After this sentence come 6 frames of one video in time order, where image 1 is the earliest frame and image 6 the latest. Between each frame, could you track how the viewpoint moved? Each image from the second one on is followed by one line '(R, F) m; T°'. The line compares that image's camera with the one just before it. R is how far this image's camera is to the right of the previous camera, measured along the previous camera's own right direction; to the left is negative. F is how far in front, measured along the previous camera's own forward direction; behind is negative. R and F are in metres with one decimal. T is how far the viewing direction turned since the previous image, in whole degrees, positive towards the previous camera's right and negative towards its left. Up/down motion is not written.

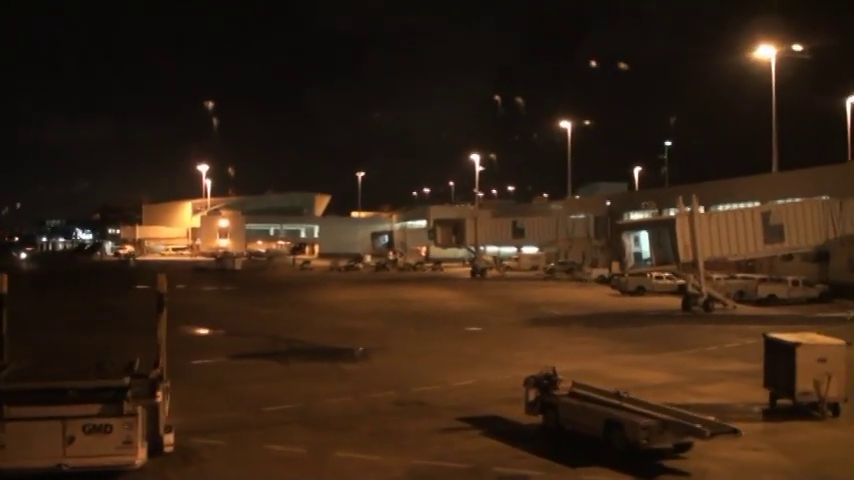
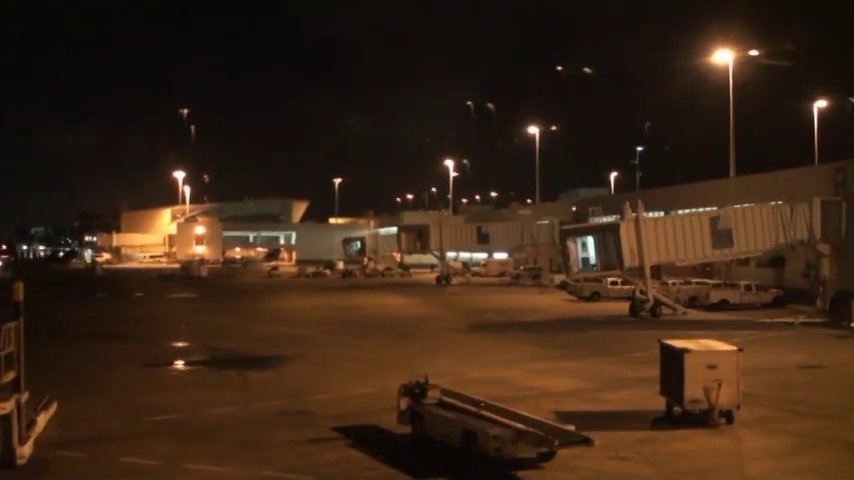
(+1.9, +0.6) m; 0°
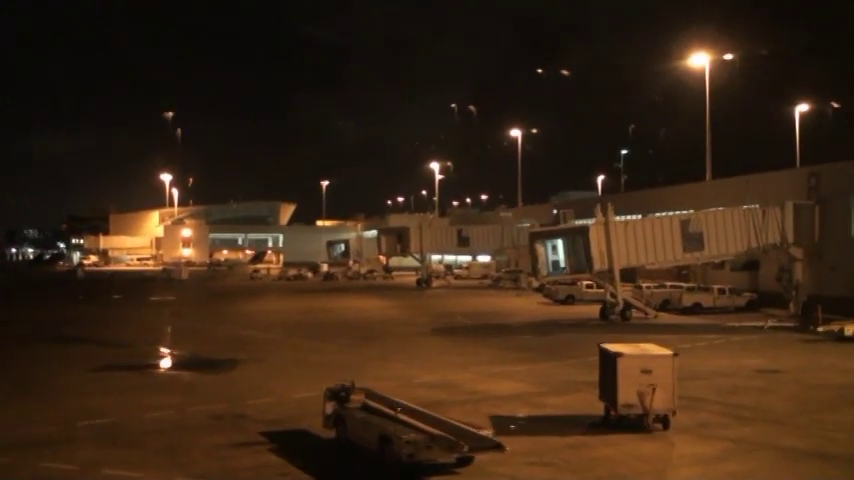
(+1.0, +0.2) m; 0°
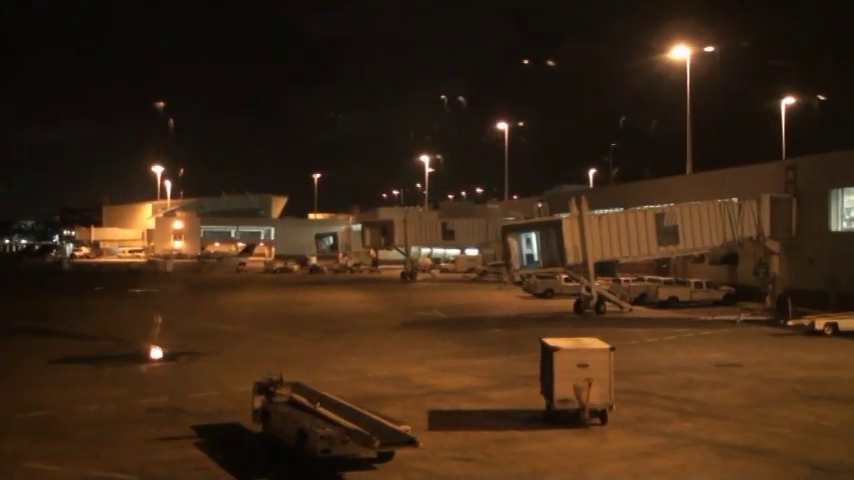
(+1.0, +0.2) m; 0°
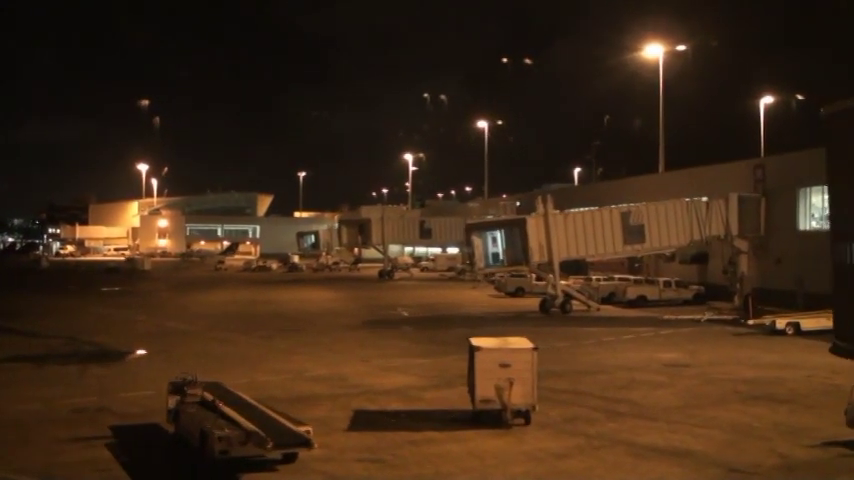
(+1.1, +0.2) m; 0°
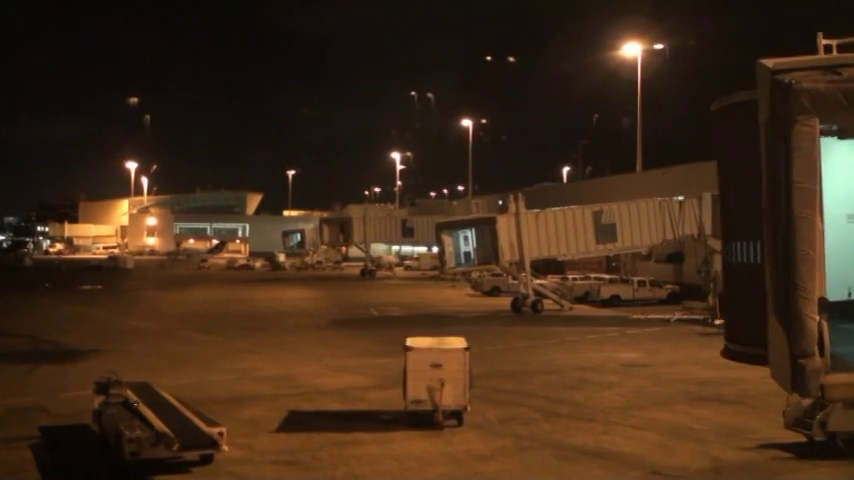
(+1.0, +0.1) m; 0°
